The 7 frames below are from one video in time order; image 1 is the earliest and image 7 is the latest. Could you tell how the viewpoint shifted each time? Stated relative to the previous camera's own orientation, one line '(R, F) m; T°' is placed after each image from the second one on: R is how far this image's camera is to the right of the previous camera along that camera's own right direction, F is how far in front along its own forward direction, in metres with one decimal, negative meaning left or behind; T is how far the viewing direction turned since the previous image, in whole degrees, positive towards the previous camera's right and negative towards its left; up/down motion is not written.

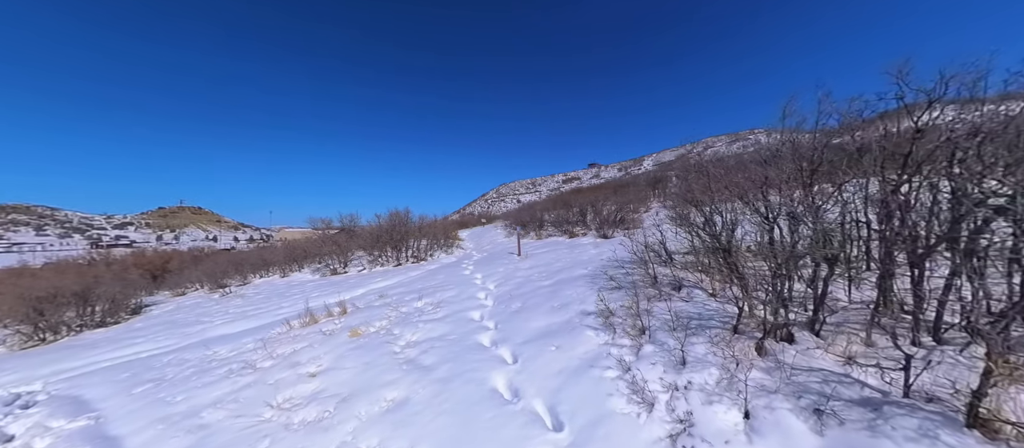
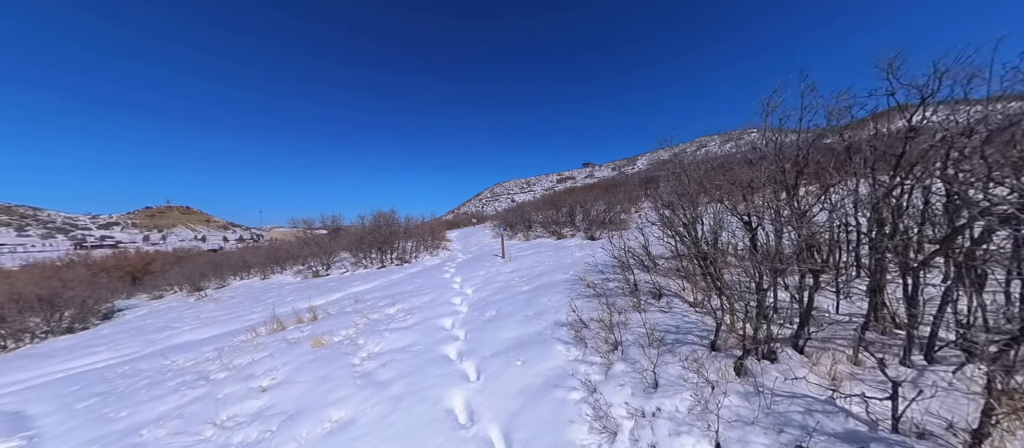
(+0.4, +0.3) m; +1°
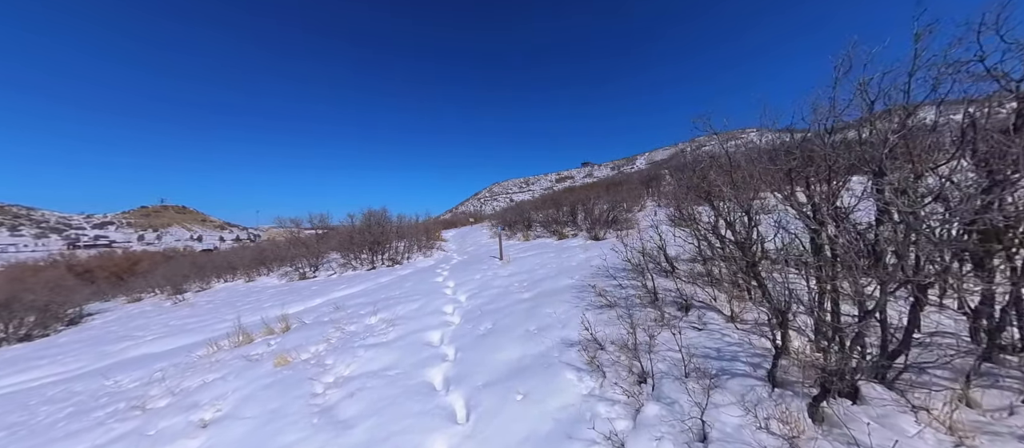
(0.0, +0.8) m; 0°
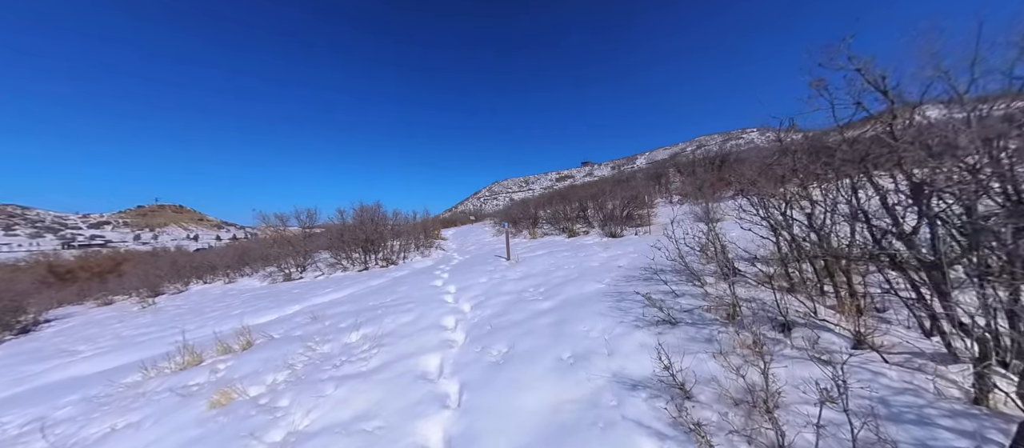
(-0.3, +1.2) m; 0°
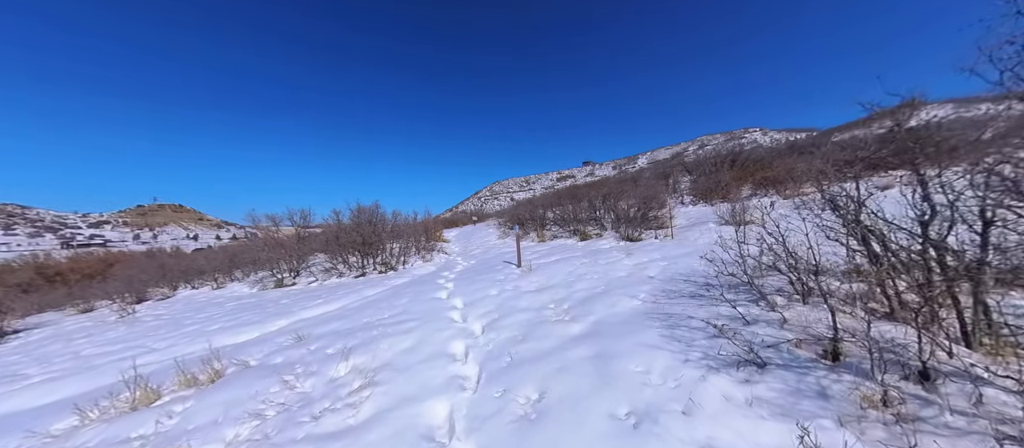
(-0.3, +0.8) m; 0°
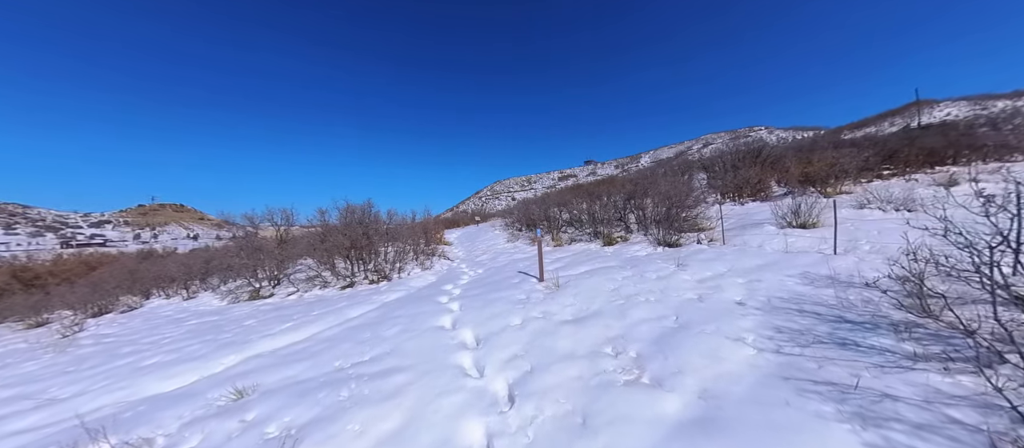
(-0.4, +1.6) m; 0°
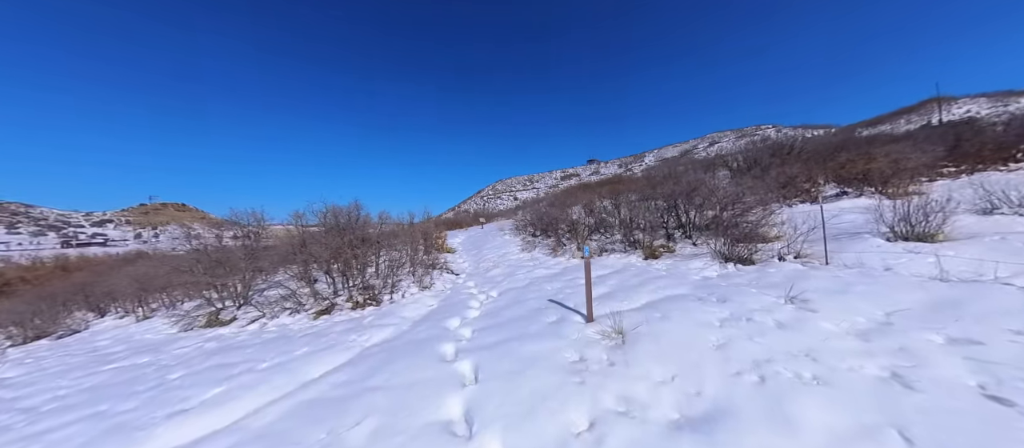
(-0.4, +1.9) m; 0°
